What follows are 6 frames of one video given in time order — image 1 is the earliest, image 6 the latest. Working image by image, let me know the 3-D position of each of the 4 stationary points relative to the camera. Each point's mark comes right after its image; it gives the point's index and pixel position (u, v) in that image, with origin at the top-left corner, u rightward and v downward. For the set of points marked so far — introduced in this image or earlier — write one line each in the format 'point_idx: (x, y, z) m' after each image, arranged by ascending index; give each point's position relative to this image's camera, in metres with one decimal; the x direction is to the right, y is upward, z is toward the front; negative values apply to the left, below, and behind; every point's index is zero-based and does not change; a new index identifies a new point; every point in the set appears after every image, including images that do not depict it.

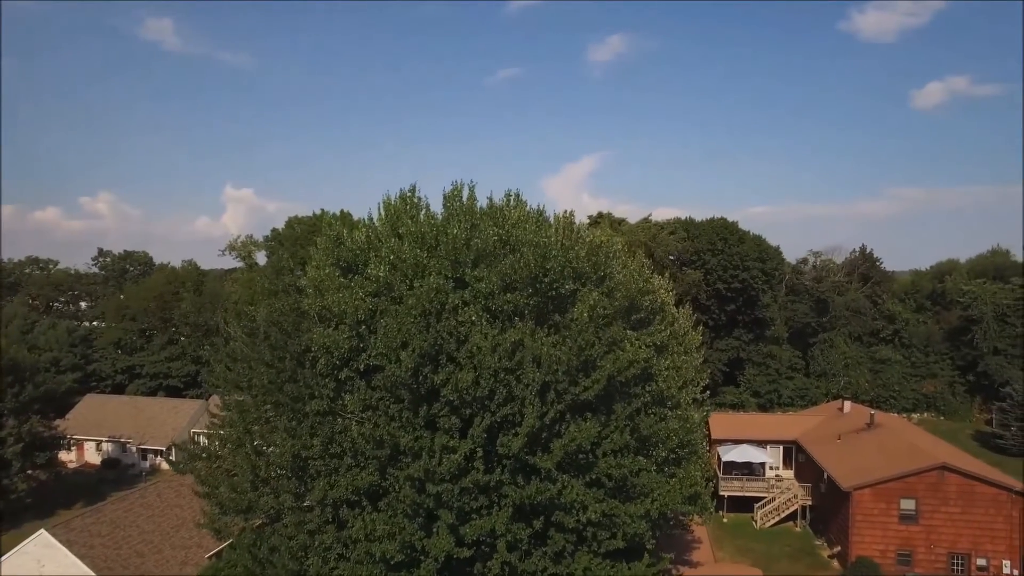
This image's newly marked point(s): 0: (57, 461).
0: (-13.6, -5.2, +18.7) m
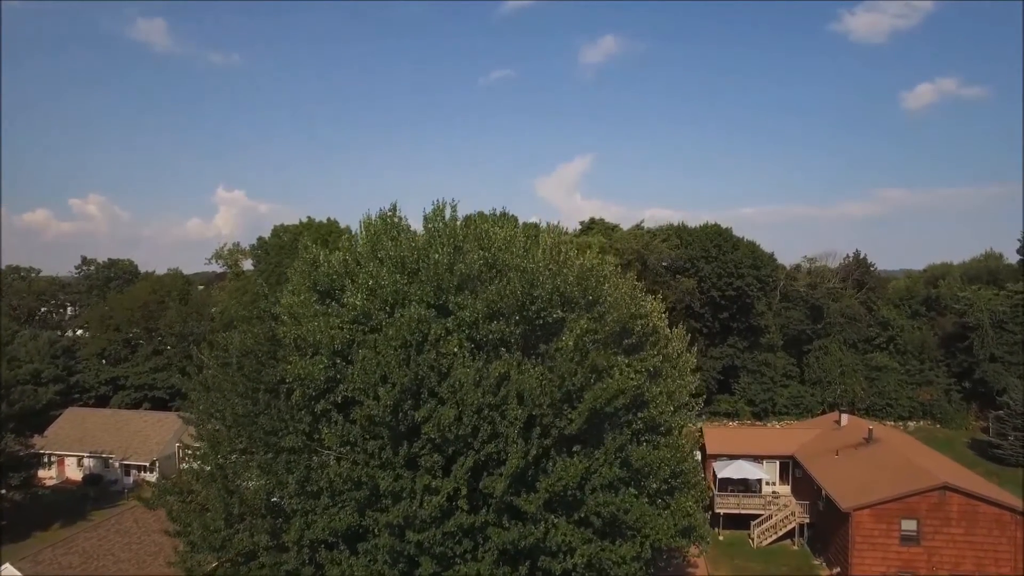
0: (-13.9, -5.6, +18.2) m
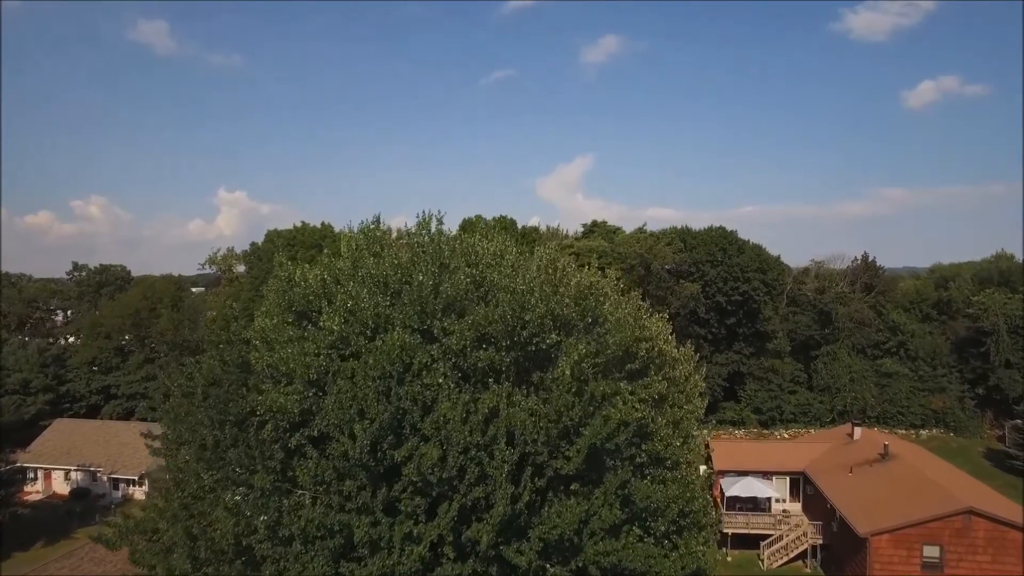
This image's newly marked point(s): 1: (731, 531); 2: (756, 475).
0: (-13.9, -5.9, +17.6) m
1: (+5.8, -6.5, +16.7) m
2: (+6.9, -5.3, +17.7) m
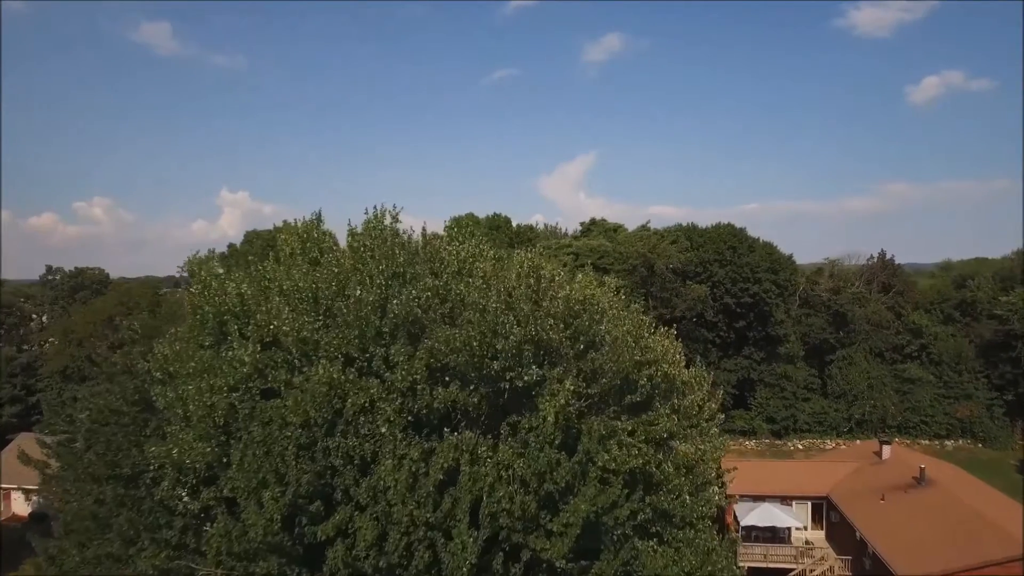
0: (-14.1, -6.1, +16.1) m
1: (+5.6, -6.5, +15.1) m
2: (+6.7, -5.3, +16.1) m
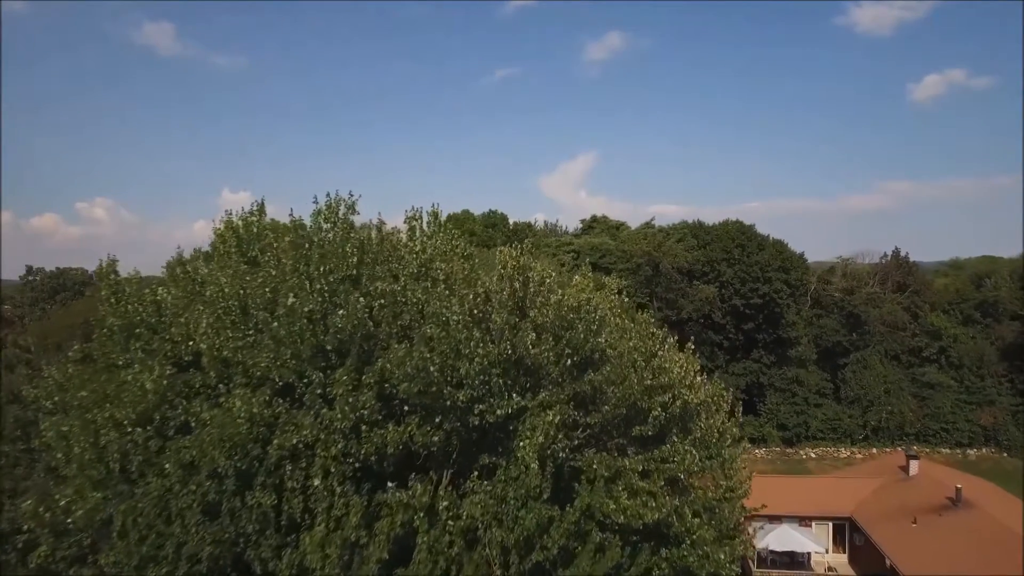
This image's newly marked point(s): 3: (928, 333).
0: (-14.2, -6.1, +15.0) m
1: (+5.5, -6.5, +14.0) m
2: (+6.6, -5.3, +15.0) m
3: (+12.6, -1.4, +19.0) m
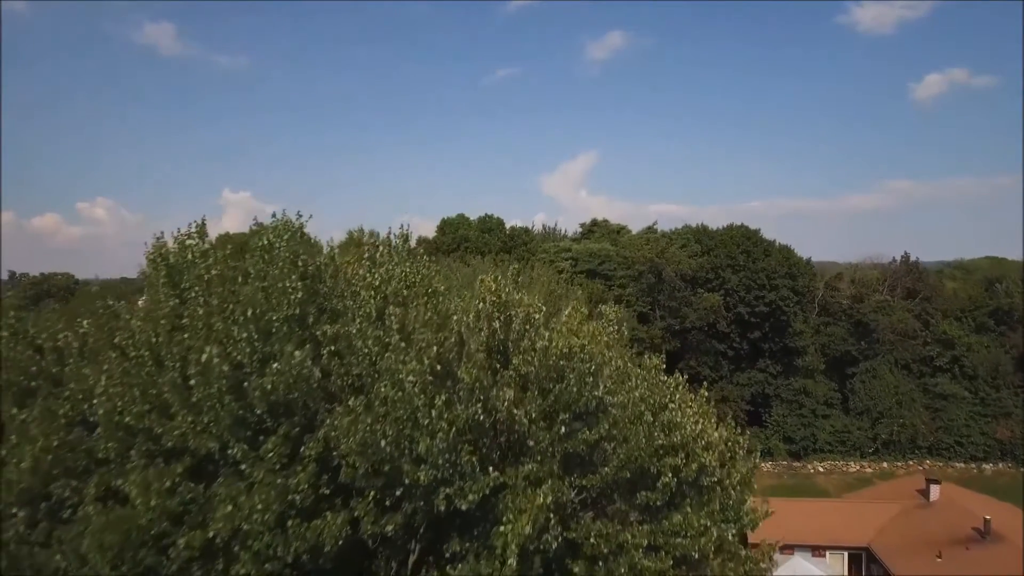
0: (-14.3, -6.4, +14.2) m
1: (+5.4, -6.8, +13.2) m
2: (+6.4, -5.6, +14.1) m
3: (+12.5, -1.6, +18.2) m
